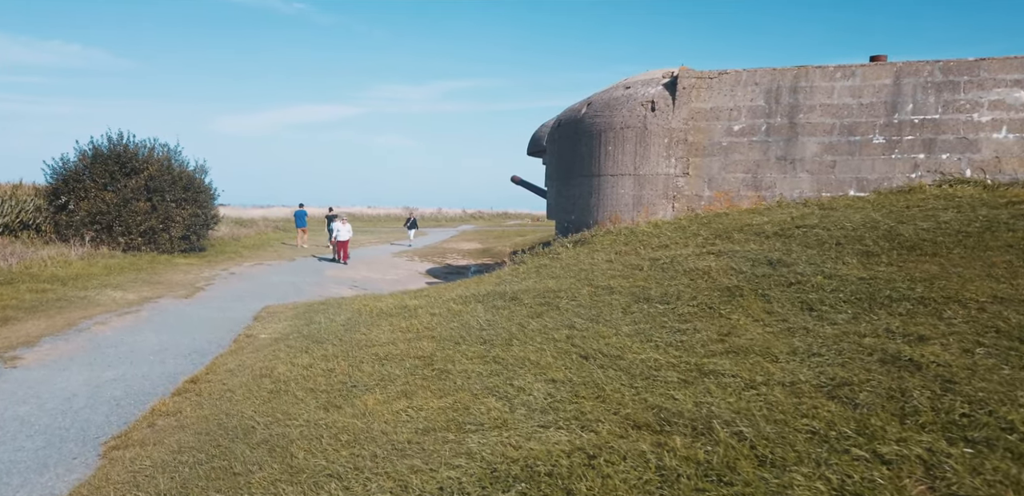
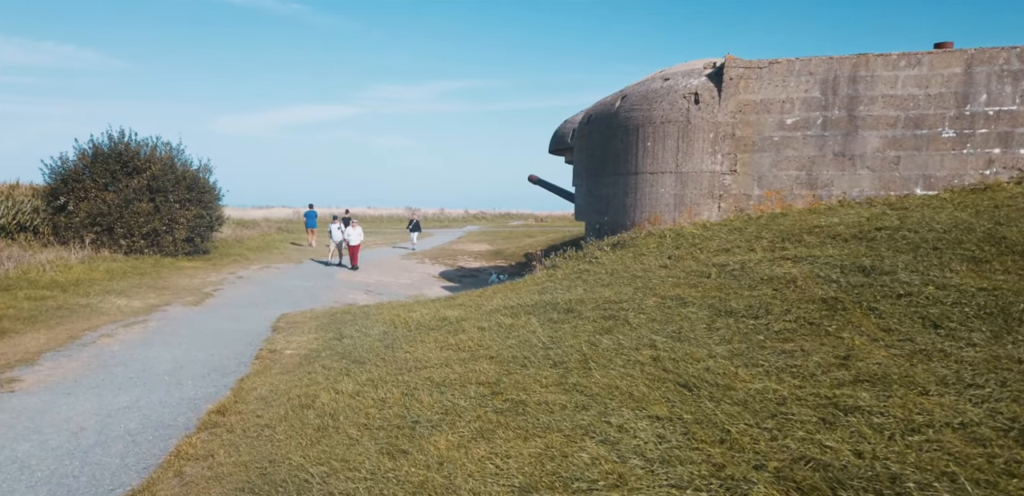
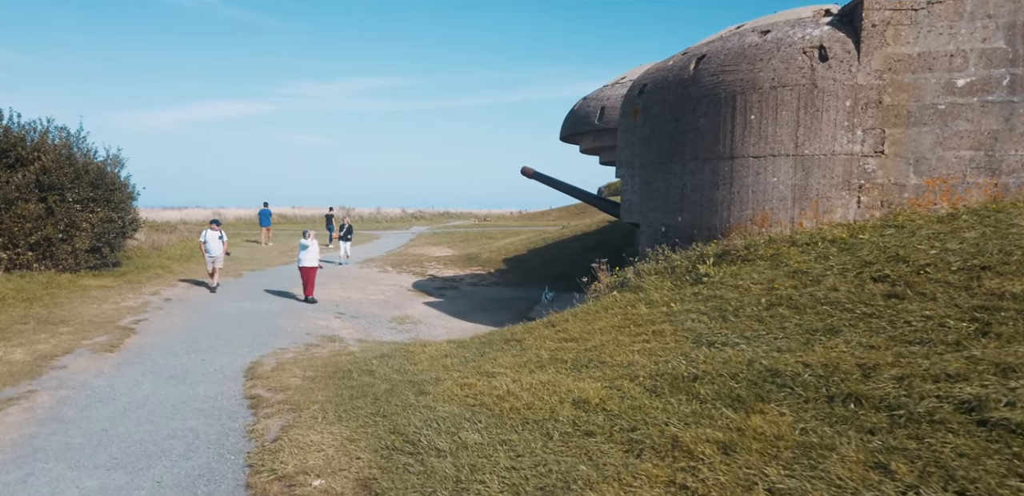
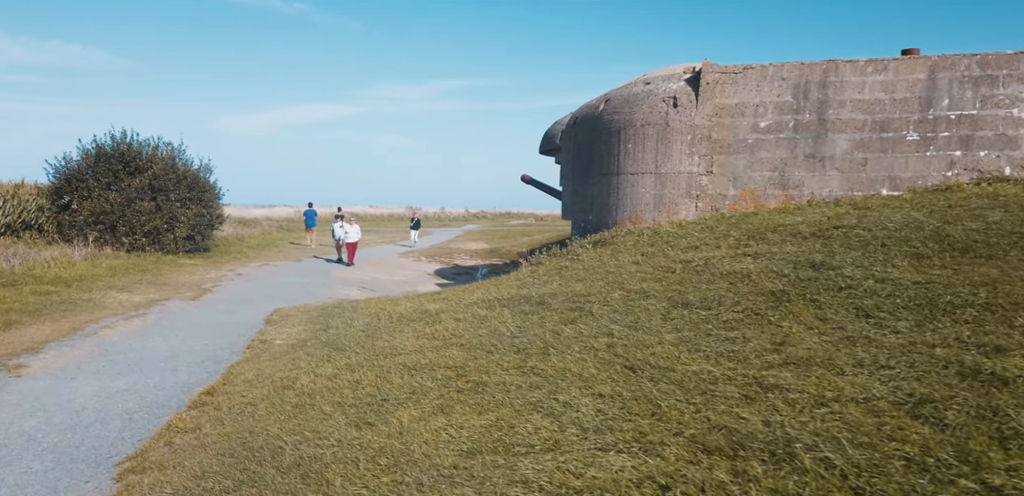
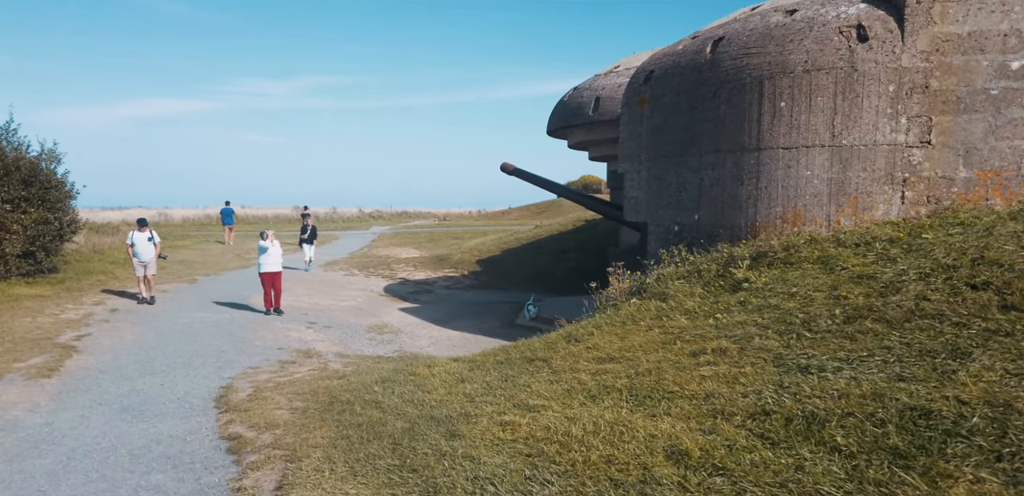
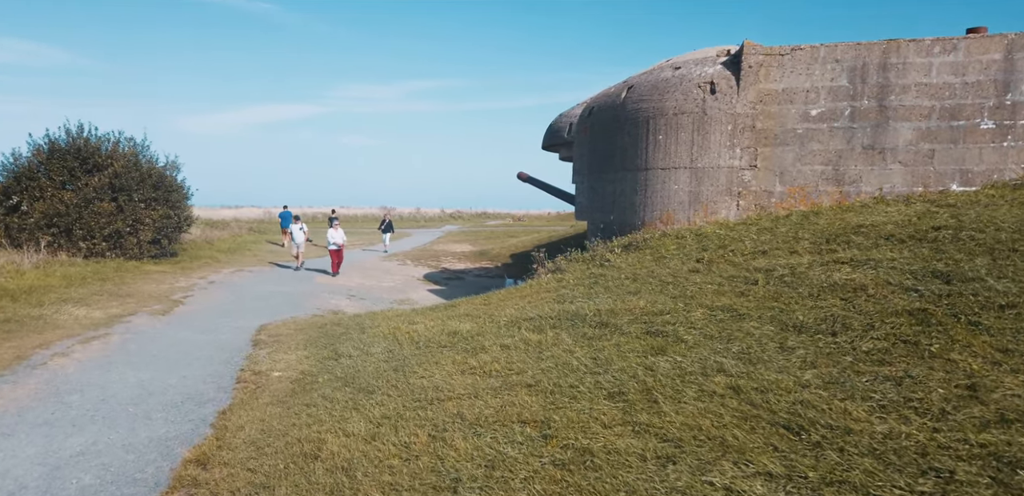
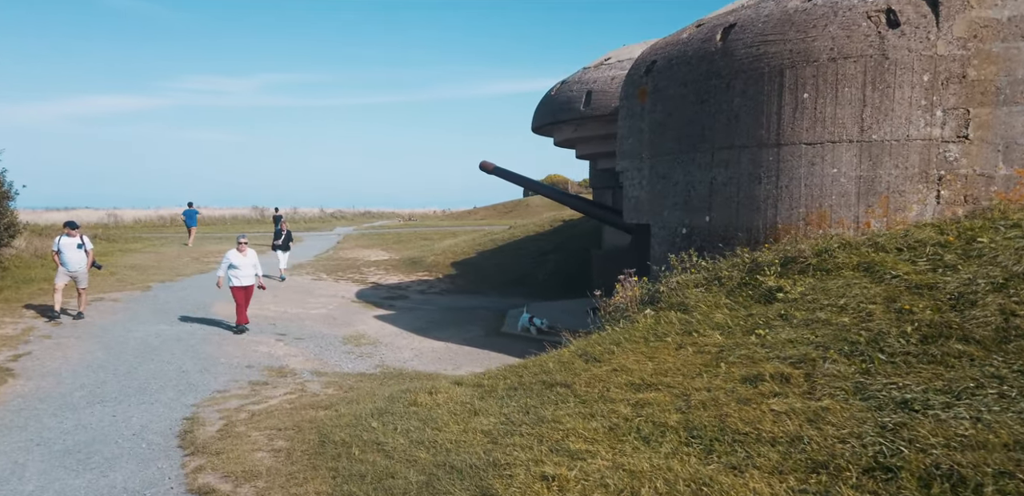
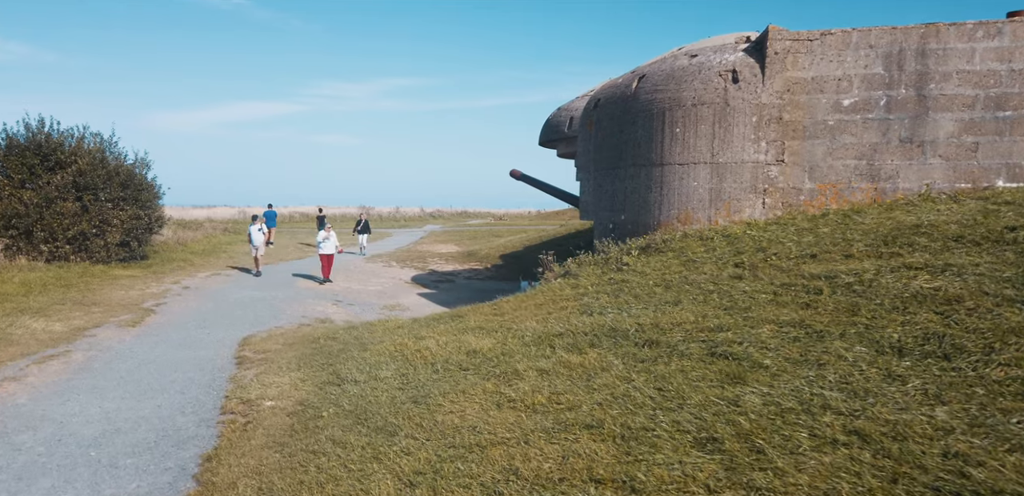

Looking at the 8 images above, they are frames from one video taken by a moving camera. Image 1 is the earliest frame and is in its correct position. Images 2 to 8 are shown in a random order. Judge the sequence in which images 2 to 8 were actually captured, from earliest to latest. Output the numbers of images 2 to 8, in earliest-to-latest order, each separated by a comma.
4, 2, 6, 8, 3, 5, 7
